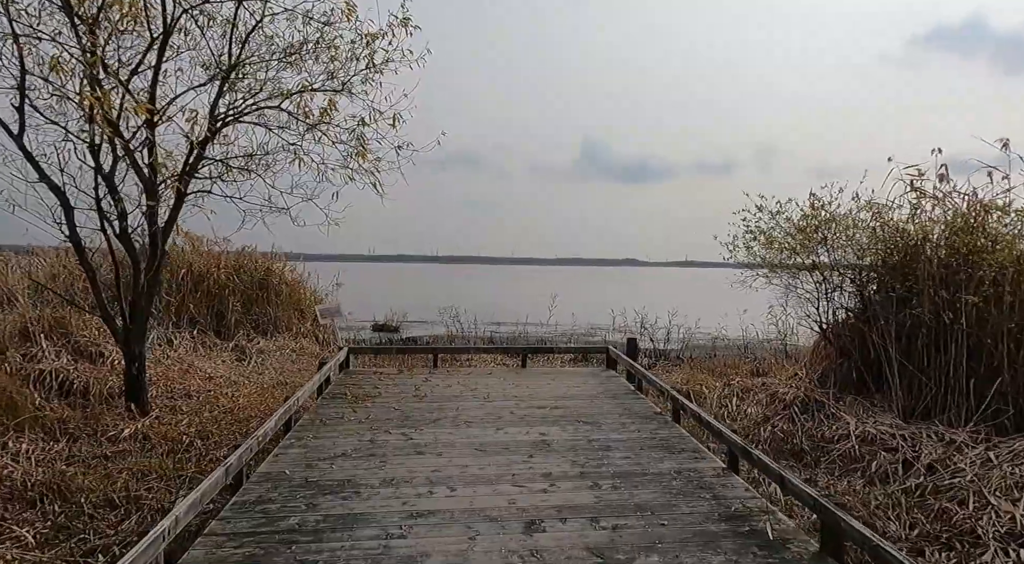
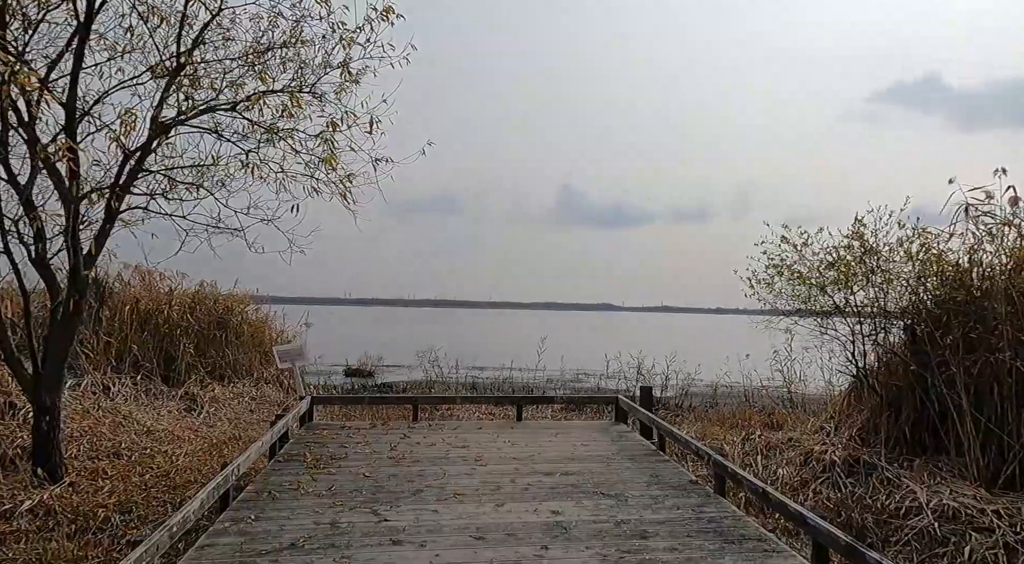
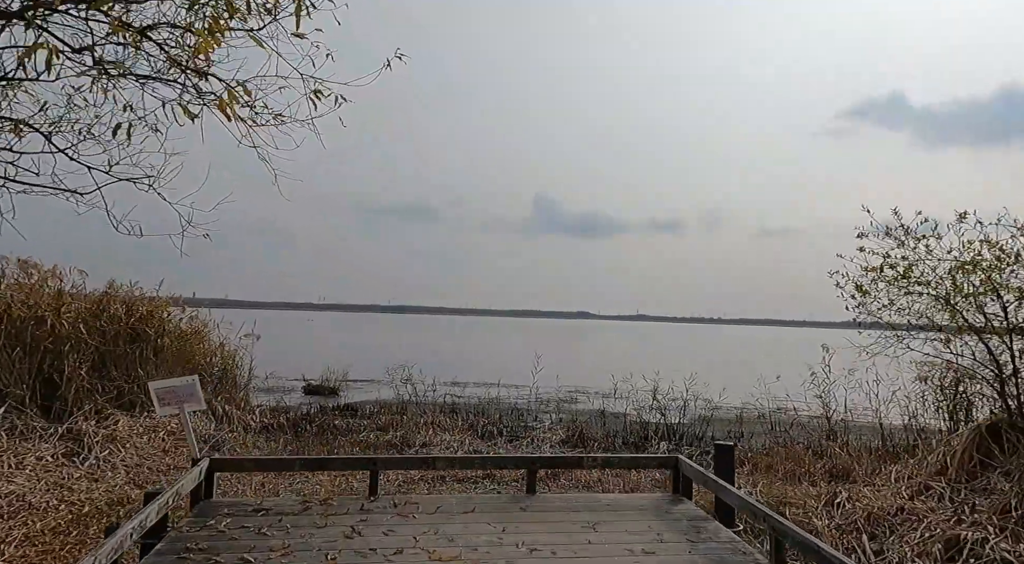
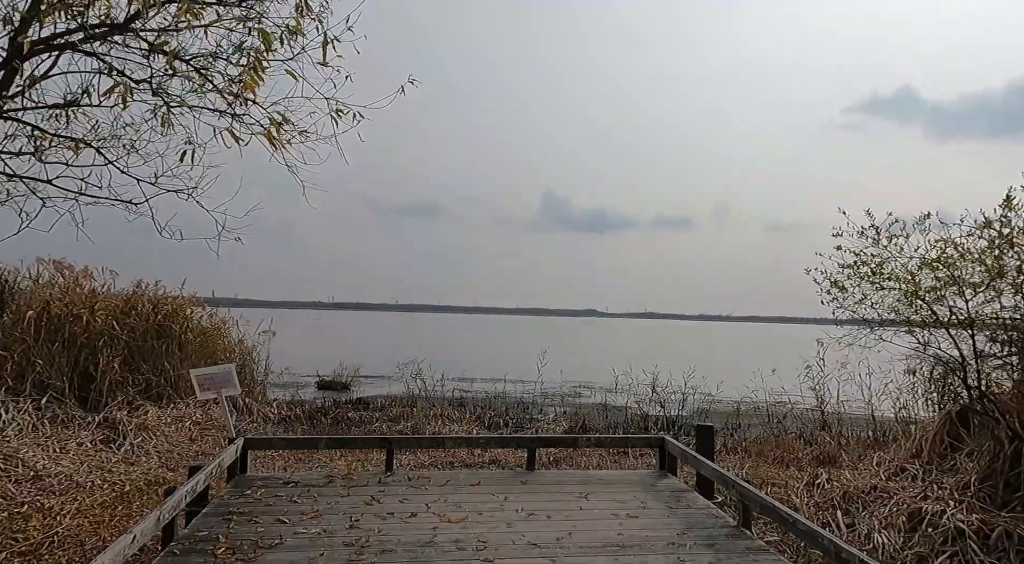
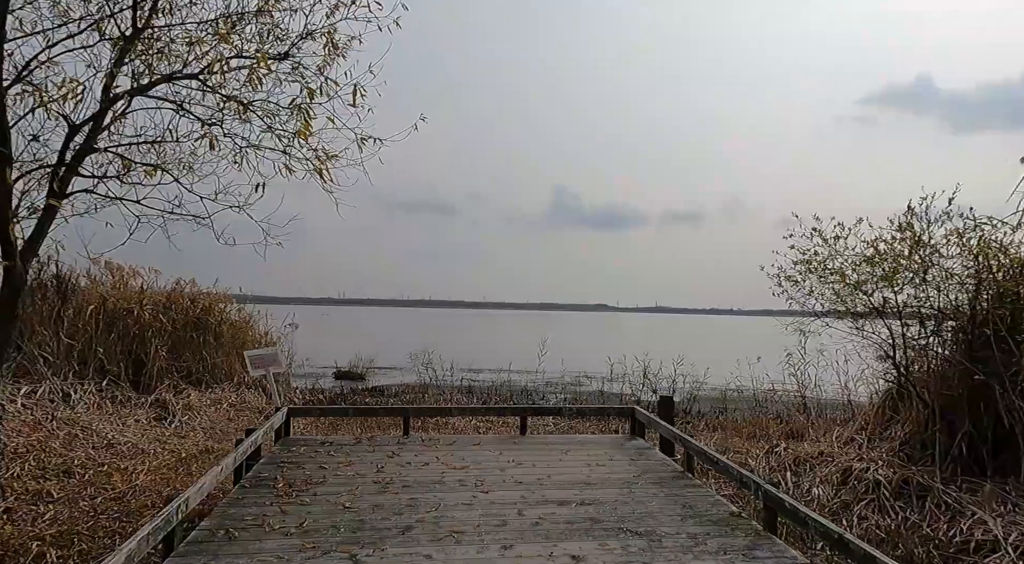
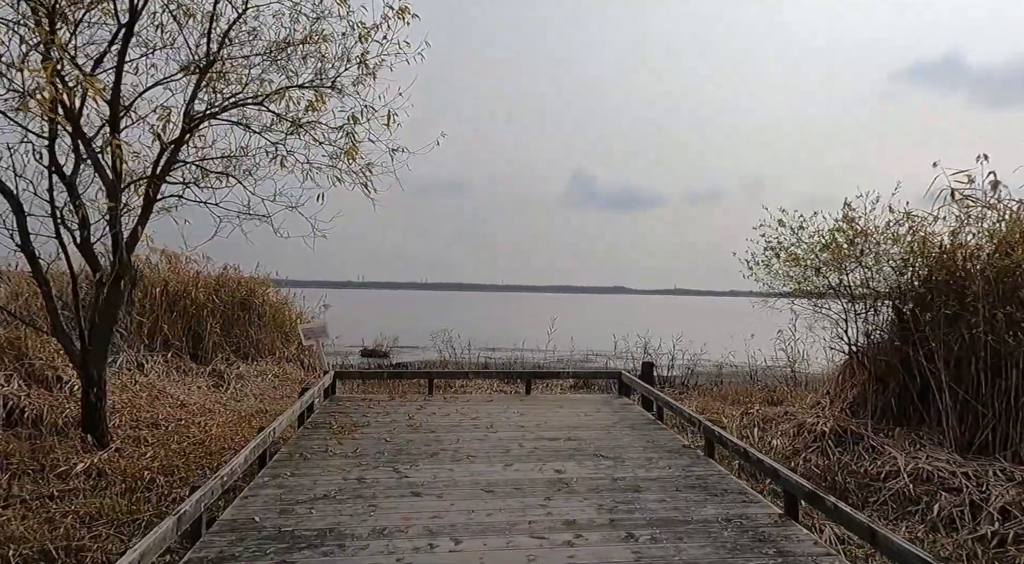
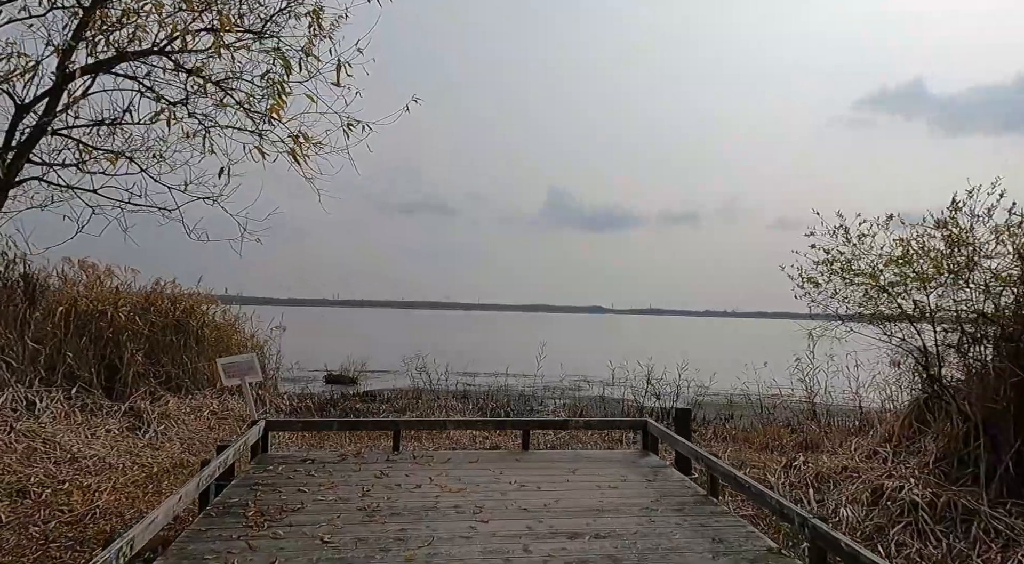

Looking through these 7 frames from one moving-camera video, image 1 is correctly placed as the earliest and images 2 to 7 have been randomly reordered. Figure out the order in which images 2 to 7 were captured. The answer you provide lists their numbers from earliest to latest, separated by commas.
6, 2, 5, 7, 4, 3
